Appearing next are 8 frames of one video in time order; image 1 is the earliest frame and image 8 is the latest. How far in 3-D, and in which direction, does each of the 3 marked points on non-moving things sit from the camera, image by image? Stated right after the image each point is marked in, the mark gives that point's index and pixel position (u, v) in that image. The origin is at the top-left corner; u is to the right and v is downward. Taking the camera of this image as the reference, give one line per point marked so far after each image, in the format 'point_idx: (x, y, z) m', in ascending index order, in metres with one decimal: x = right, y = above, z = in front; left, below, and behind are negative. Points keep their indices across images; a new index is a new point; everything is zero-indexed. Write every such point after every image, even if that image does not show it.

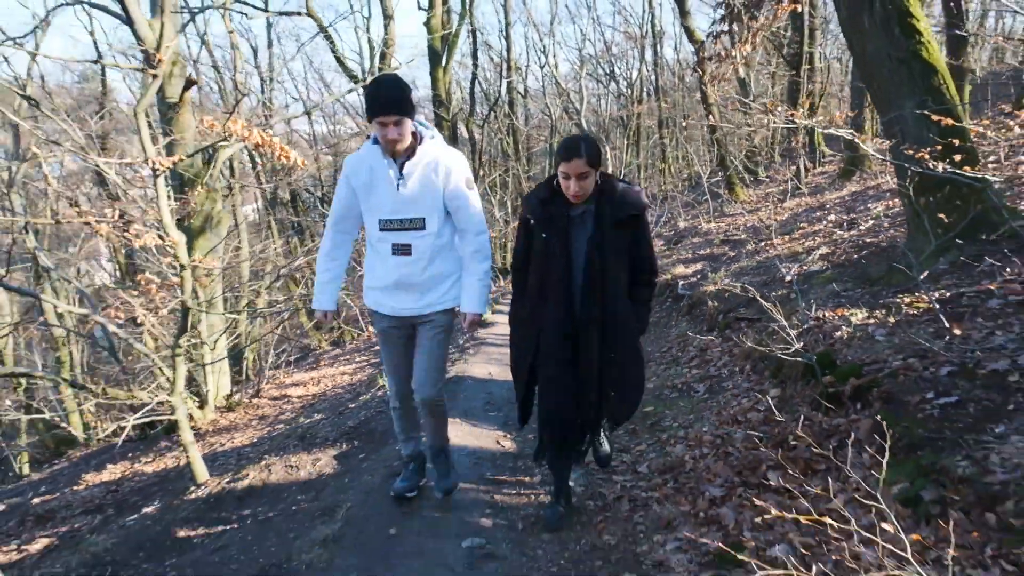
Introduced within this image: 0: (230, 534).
0: (-1.6, -1.4, +4.5) m
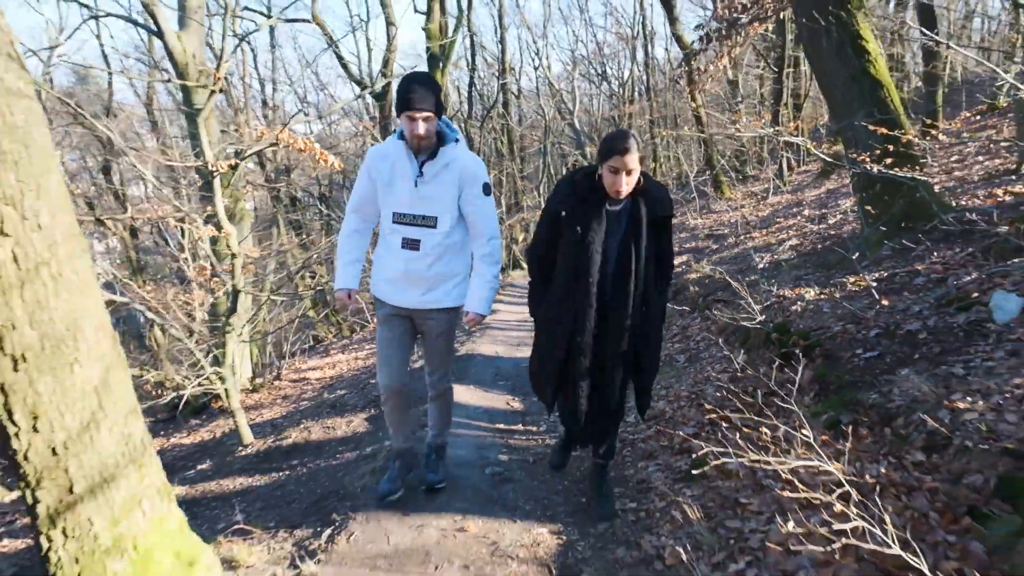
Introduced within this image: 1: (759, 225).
0: (-1.5, -1.2, +5.4) m
1: (+3.5, +0.9, +11.2) m
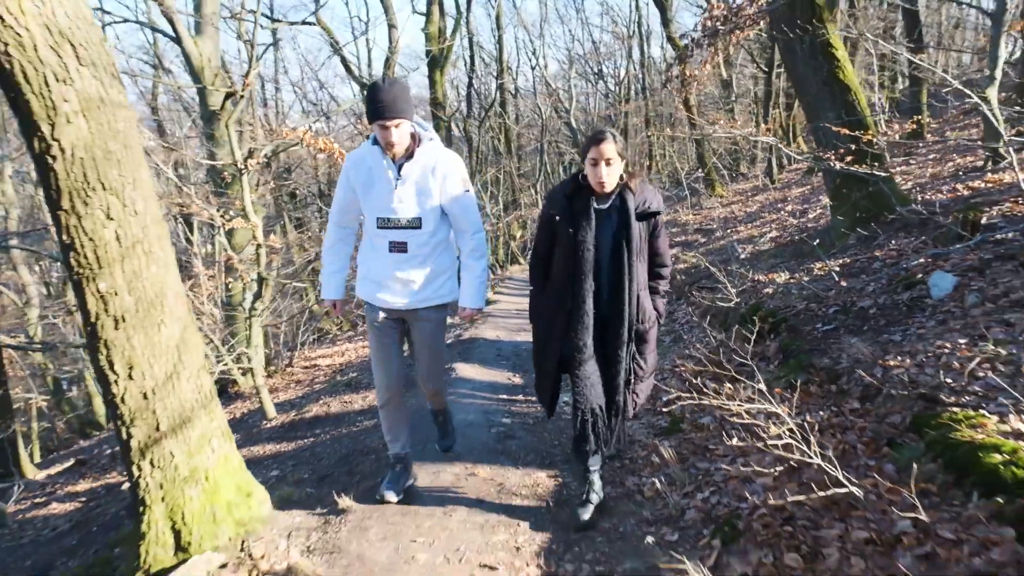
0: (-1.5, -1.1, +6.0) m
1: (+3.5, +1.0, +11.9) m
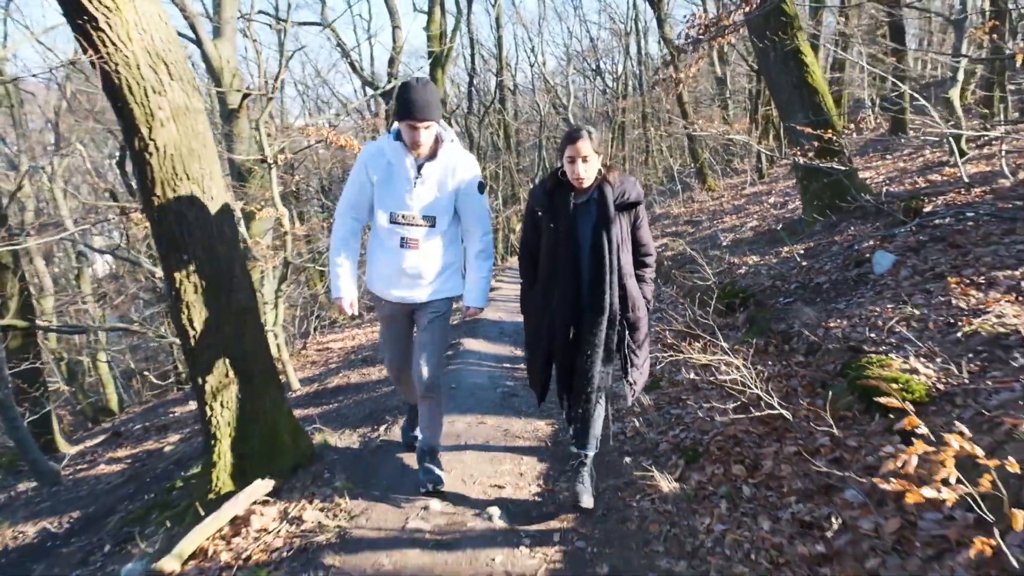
0: (-1.5, -1.0, +6.8) m
1: (+3.5, +1.2, +12.6) m
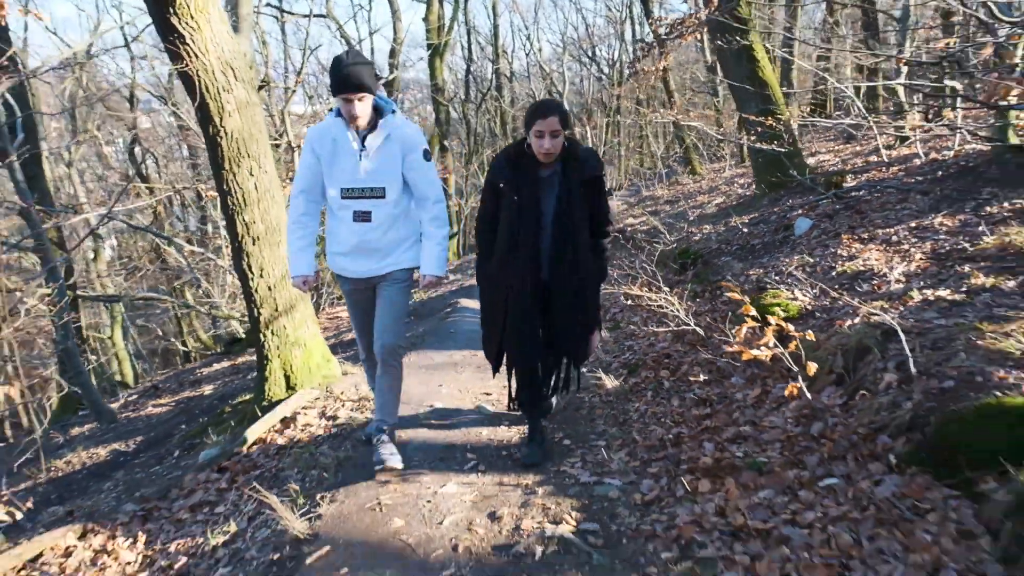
0: (-1.6, -0.6, +8.0) m
1: (+3.4, +1.7, +13.8) m
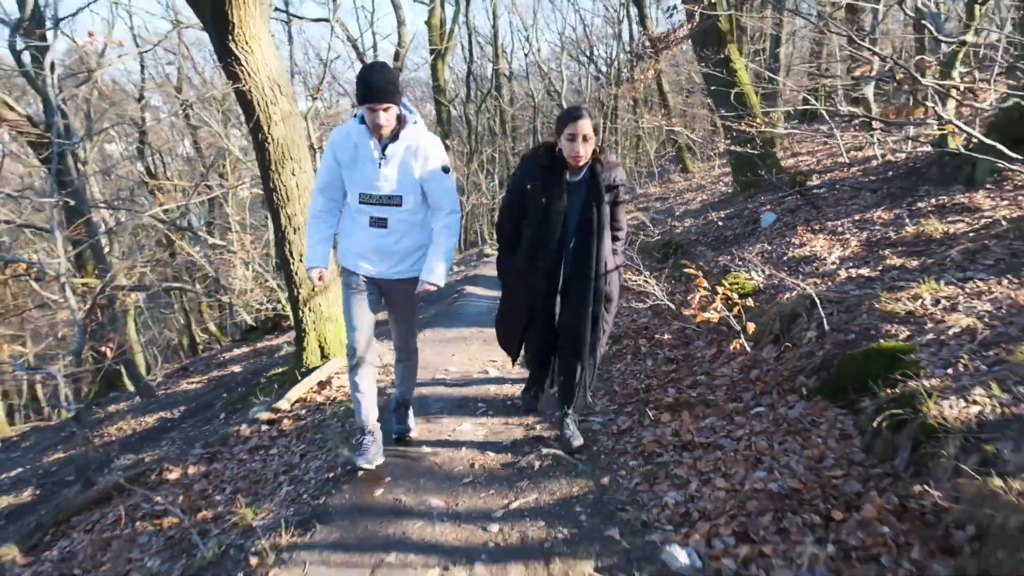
0: (-1.6, -0.5, +8.9) m
1: (+3.4, +1.8, +14.8) m
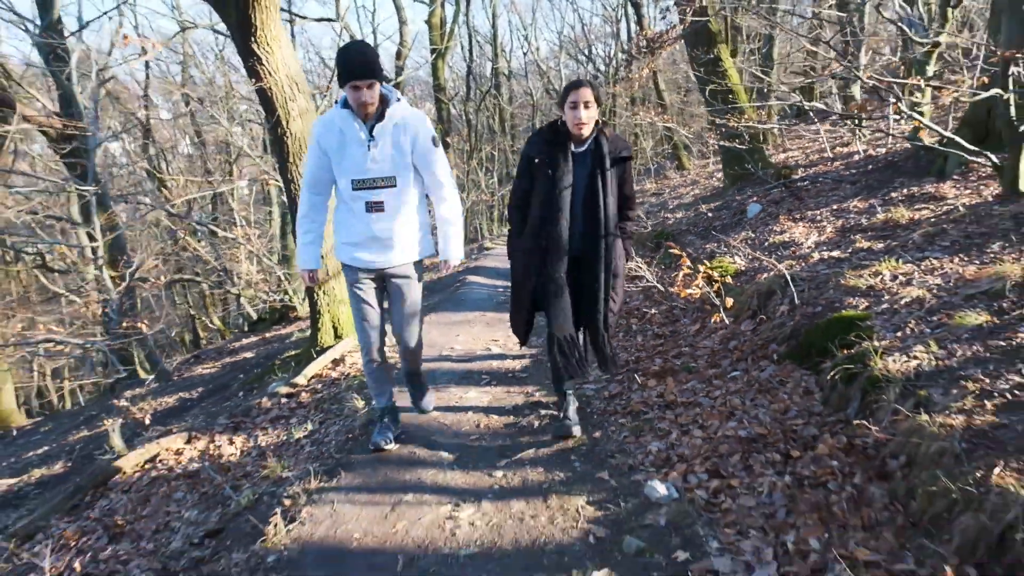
0: (-1.6, -0.4, +9.4) m
1: (+3.4, +2.0, +15.2) m
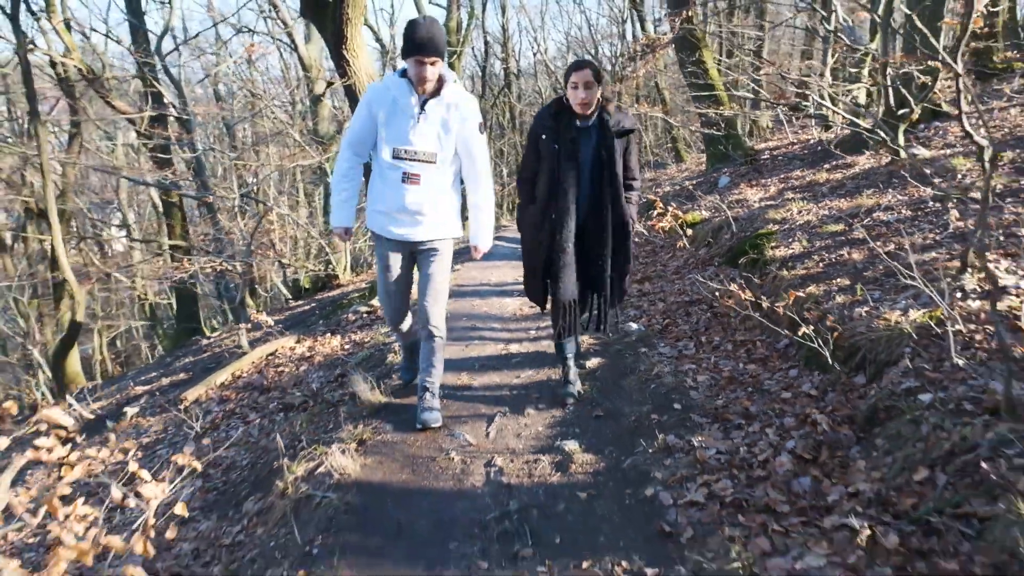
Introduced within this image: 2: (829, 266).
0: (-1.3, +0.2, +11.5) m
1: (+3.7, +2.5, +17.3) m
2: (+1.9, +0.1, +4.9) m
